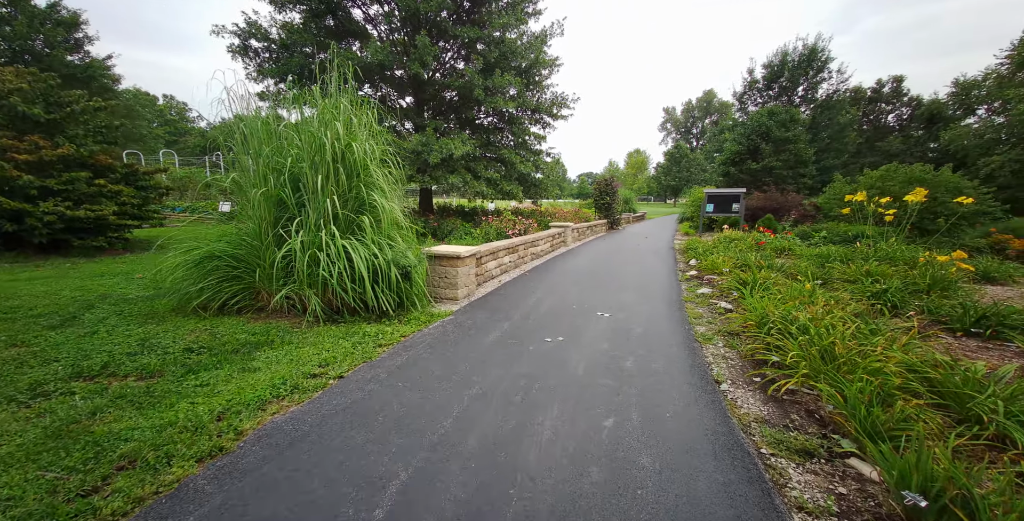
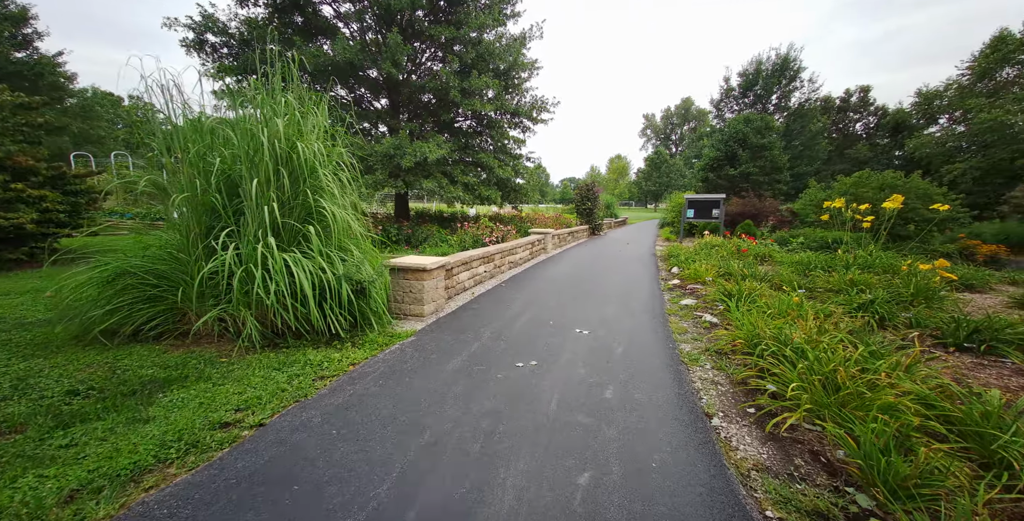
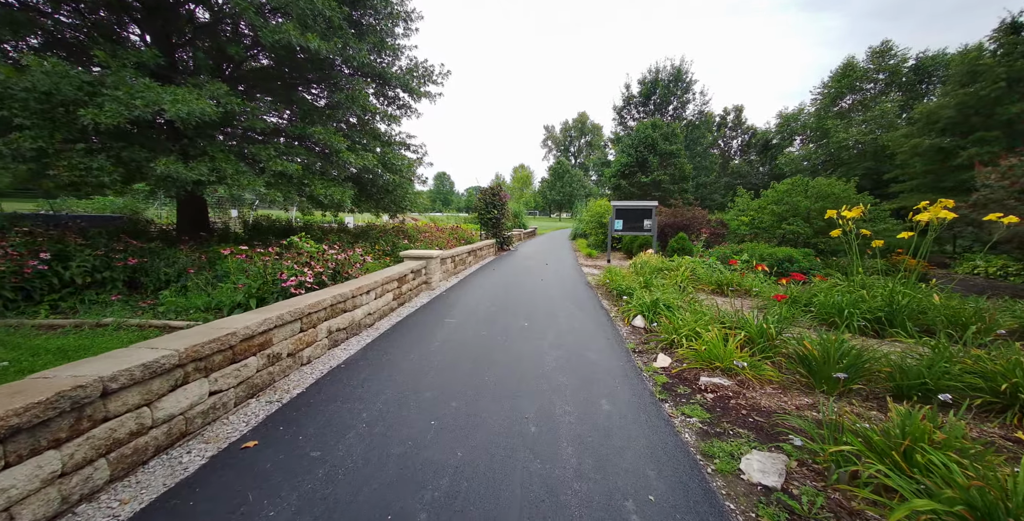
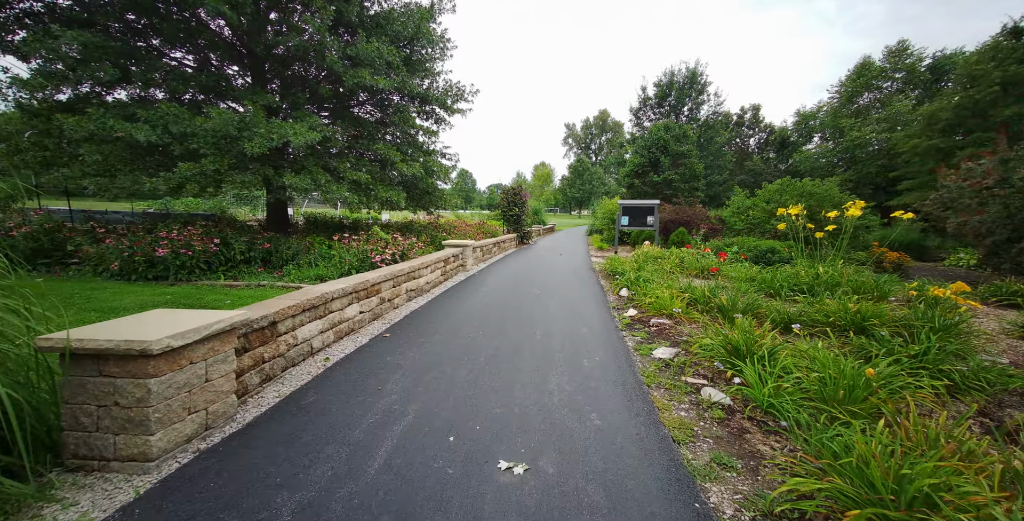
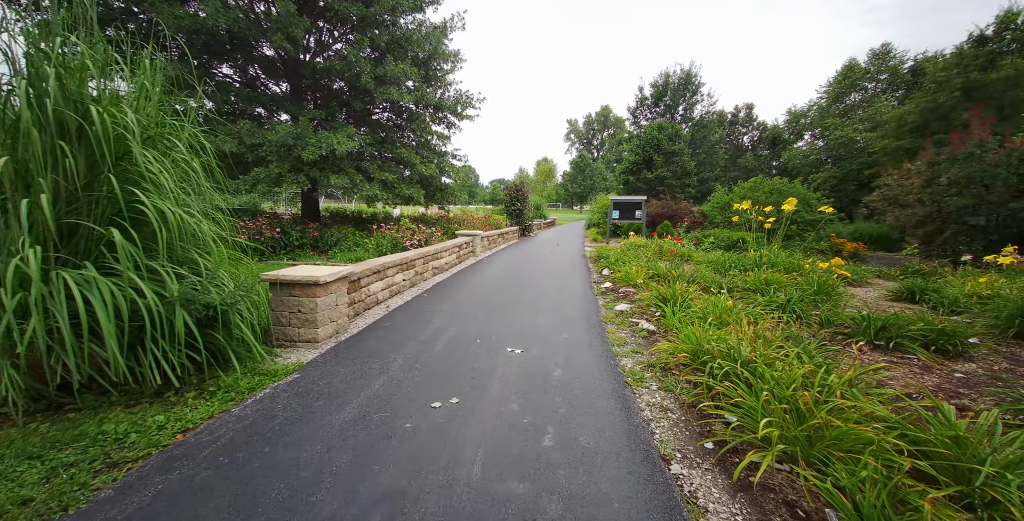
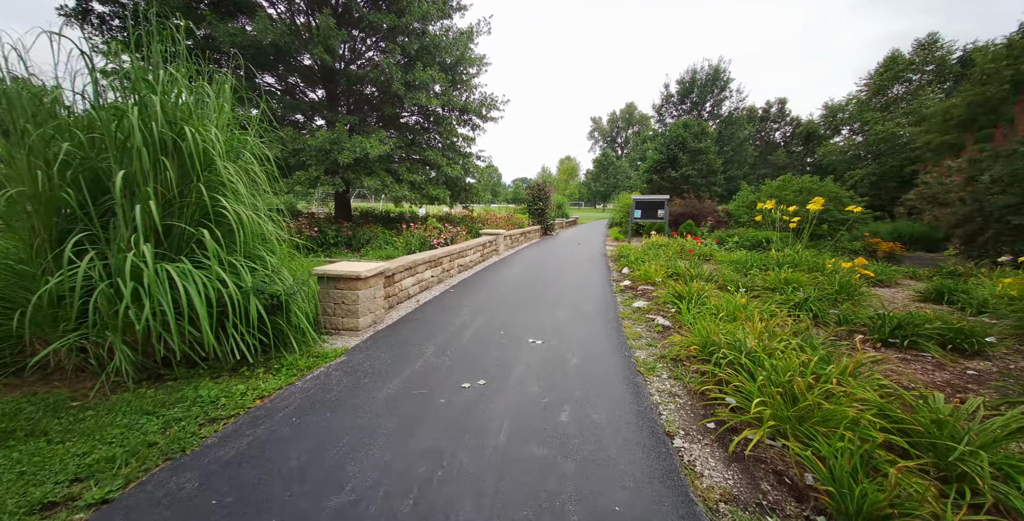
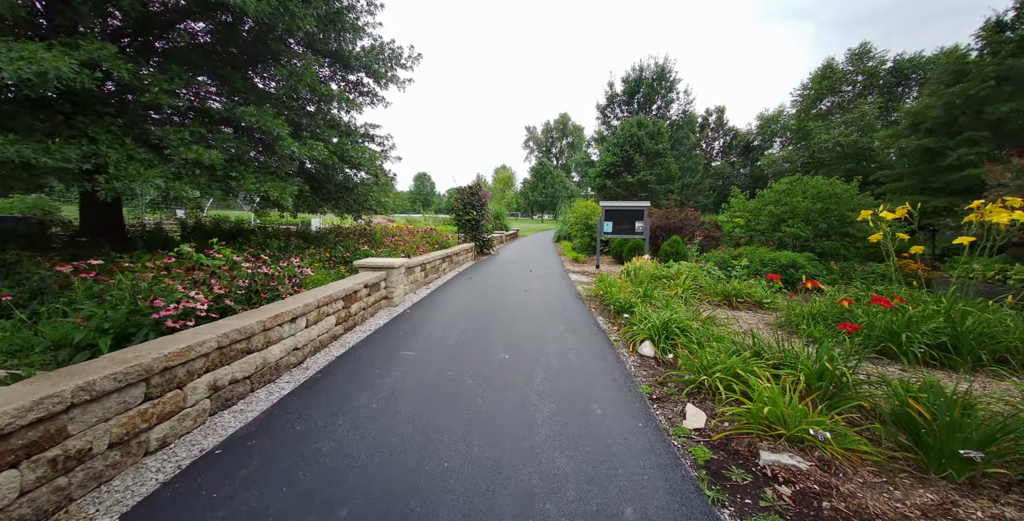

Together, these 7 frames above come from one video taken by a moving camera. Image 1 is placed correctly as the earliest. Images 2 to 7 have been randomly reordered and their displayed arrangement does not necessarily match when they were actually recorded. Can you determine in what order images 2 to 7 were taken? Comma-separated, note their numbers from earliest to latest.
2, 6, 5, 4, 3, 7
